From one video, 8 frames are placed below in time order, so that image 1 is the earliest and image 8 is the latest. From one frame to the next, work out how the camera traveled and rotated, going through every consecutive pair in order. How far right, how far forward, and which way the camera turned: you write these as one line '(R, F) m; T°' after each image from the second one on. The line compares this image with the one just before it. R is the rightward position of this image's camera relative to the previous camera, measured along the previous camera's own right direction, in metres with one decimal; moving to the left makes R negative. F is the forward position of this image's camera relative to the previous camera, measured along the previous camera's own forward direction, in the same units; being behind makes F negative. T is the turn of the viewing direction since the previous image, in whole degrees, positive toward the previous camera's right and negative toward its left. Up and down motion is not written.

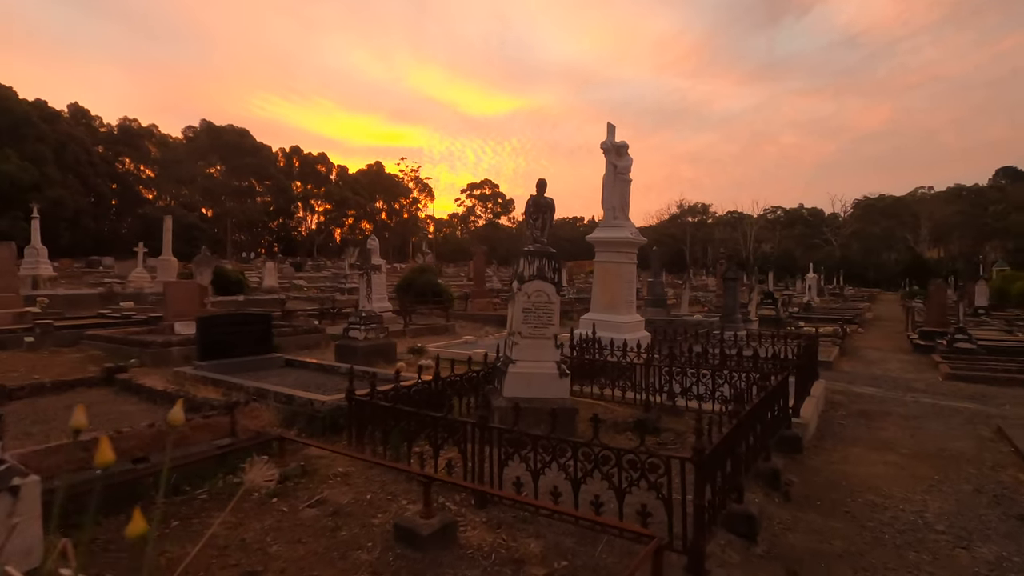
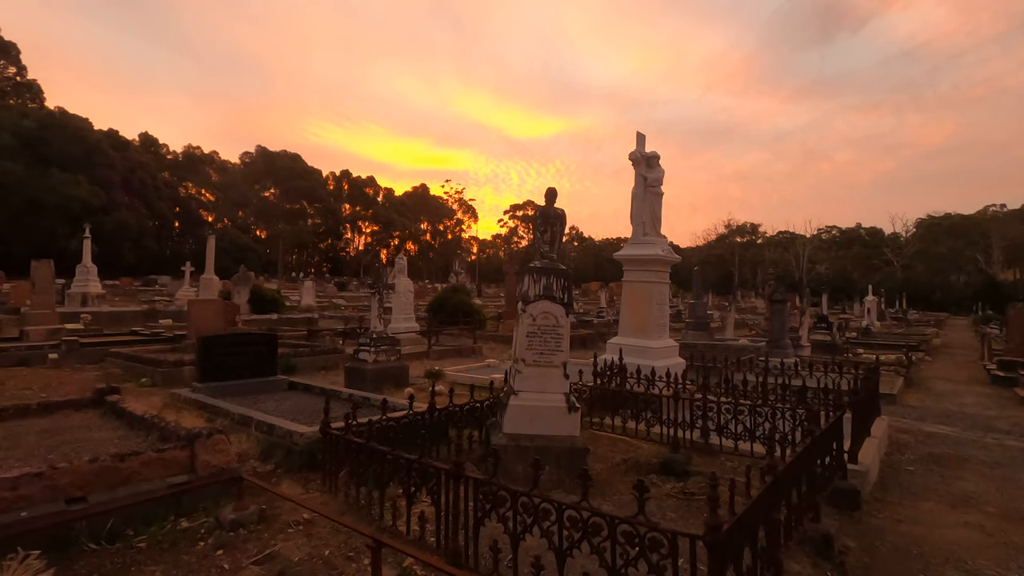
(+0.4, +0.7) m; -5°
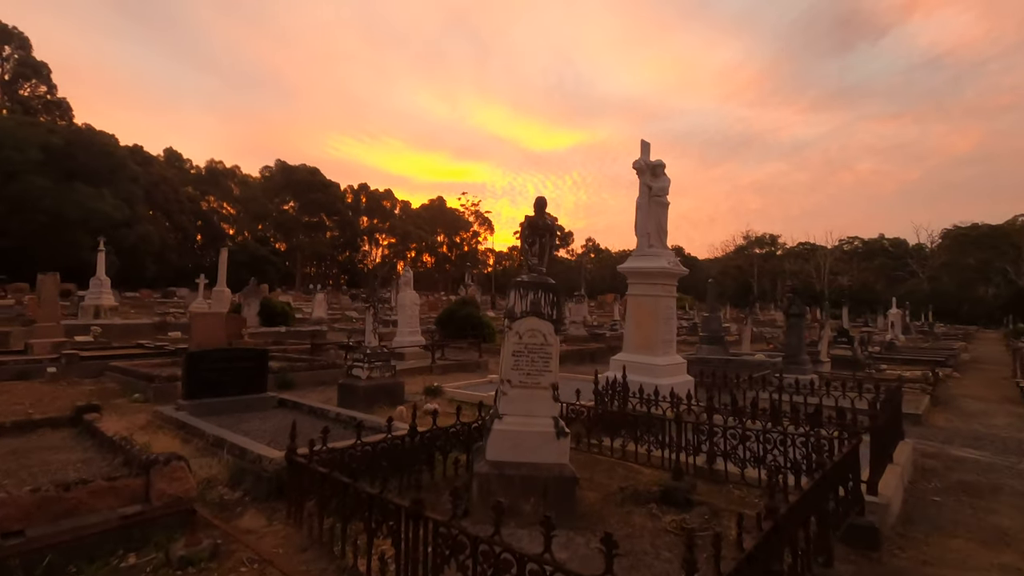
(+0.3, +0.4) m; -2°
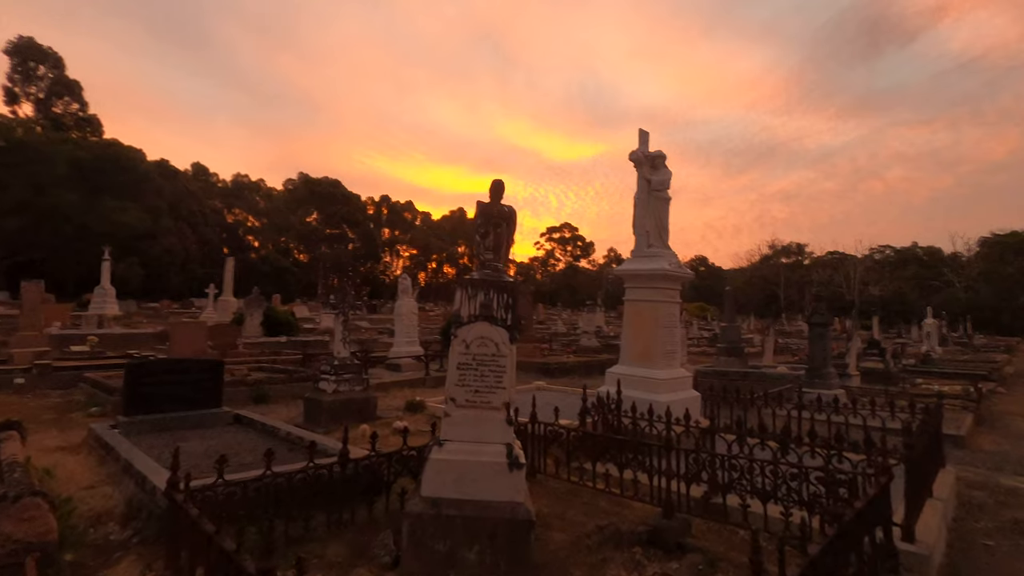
(+0.6, +0.9) m; -2°
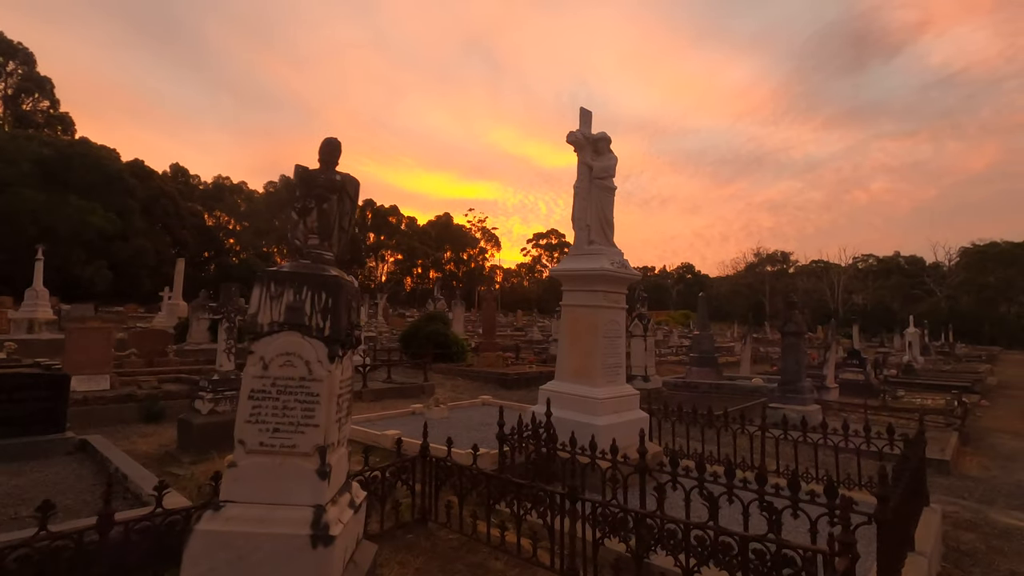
(+1.0, +1.2) m; +1°
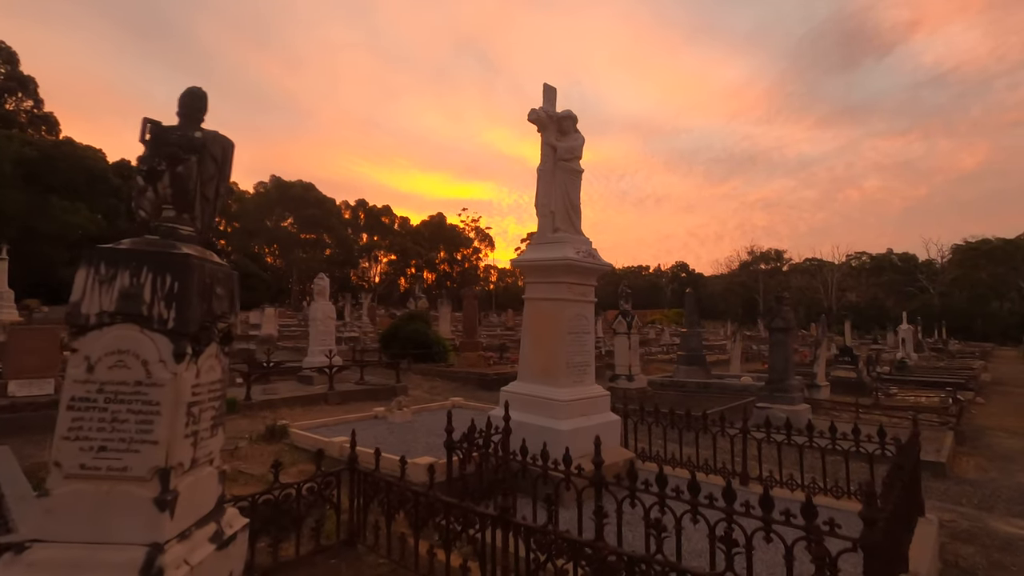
(+0.5, +0.6) m; 0°
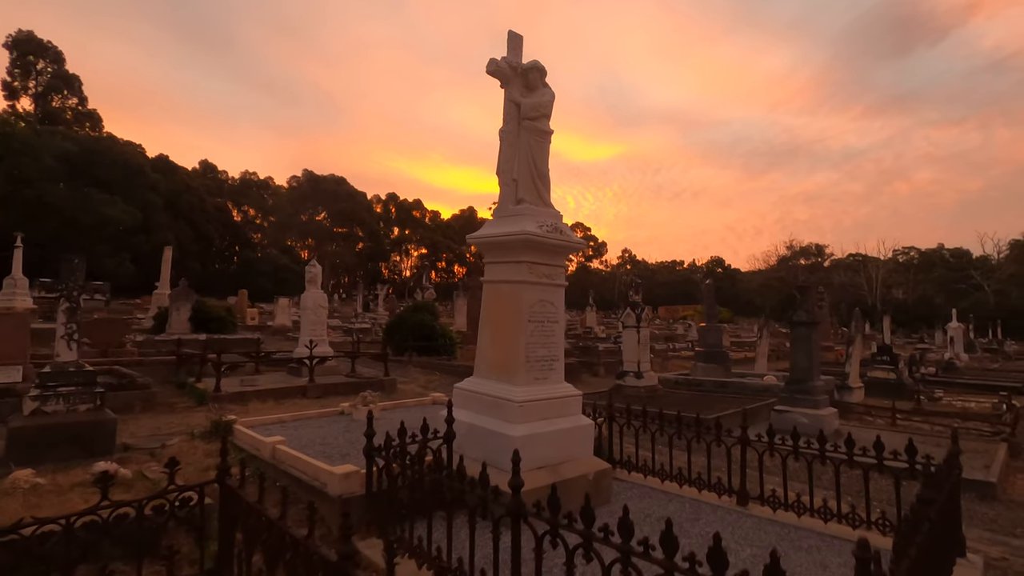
(+0.8, +1.0) m; -3°
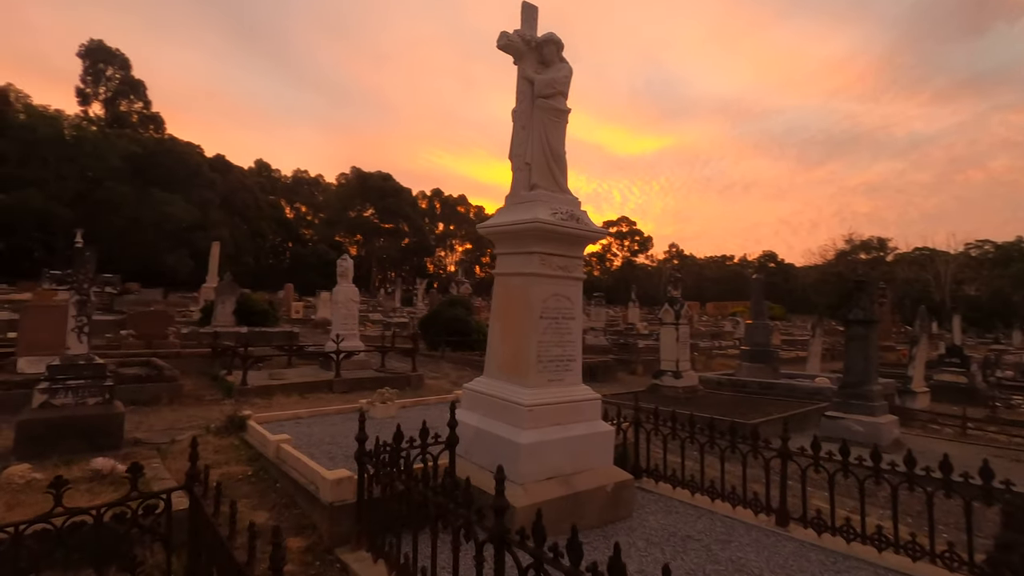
(+0.3, +0.5) m; -5°
